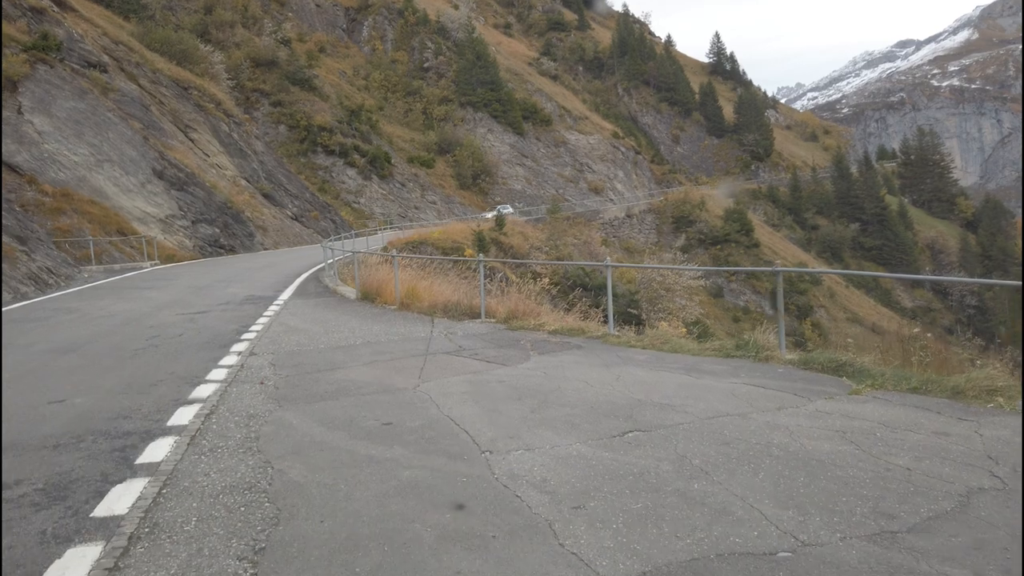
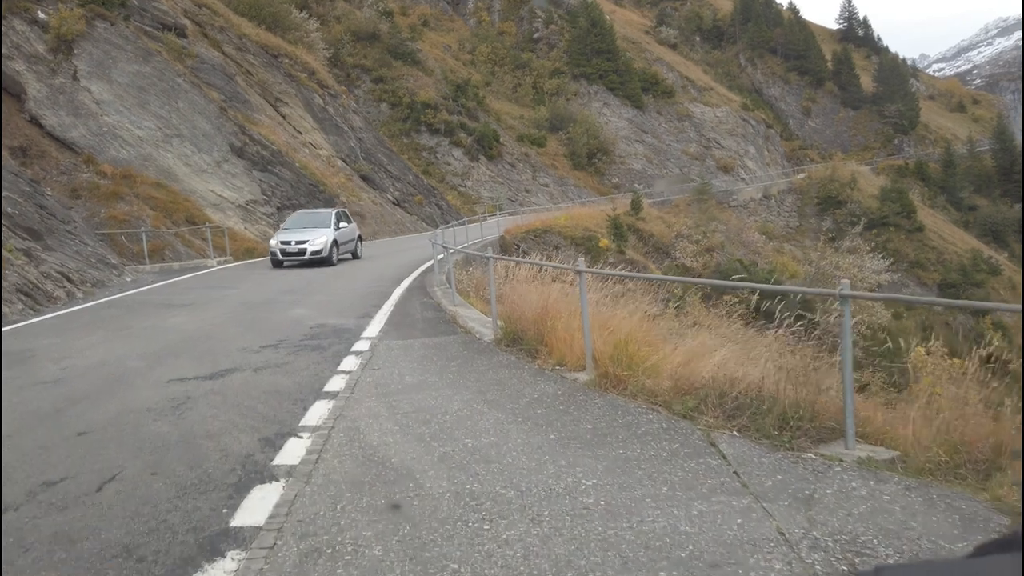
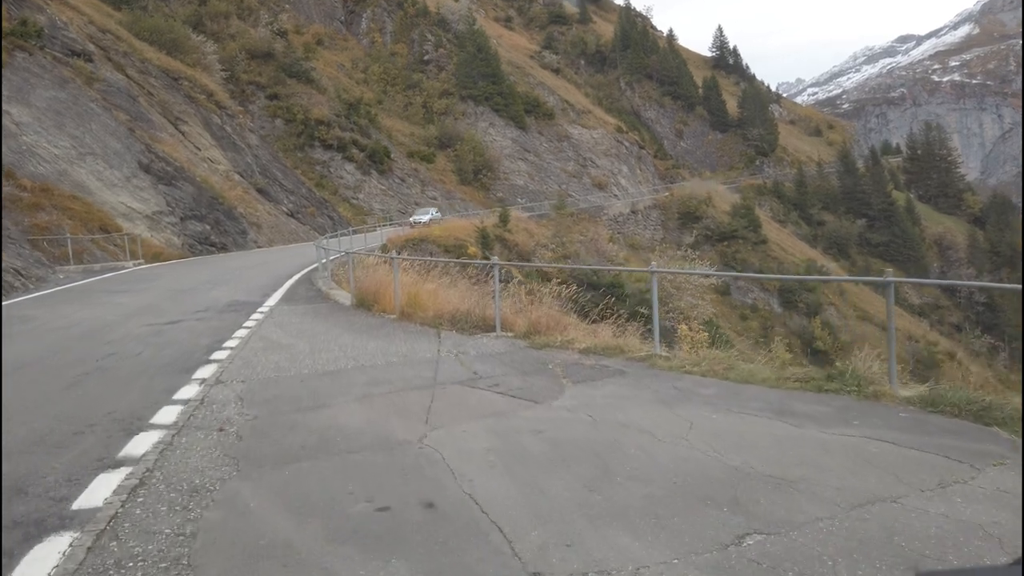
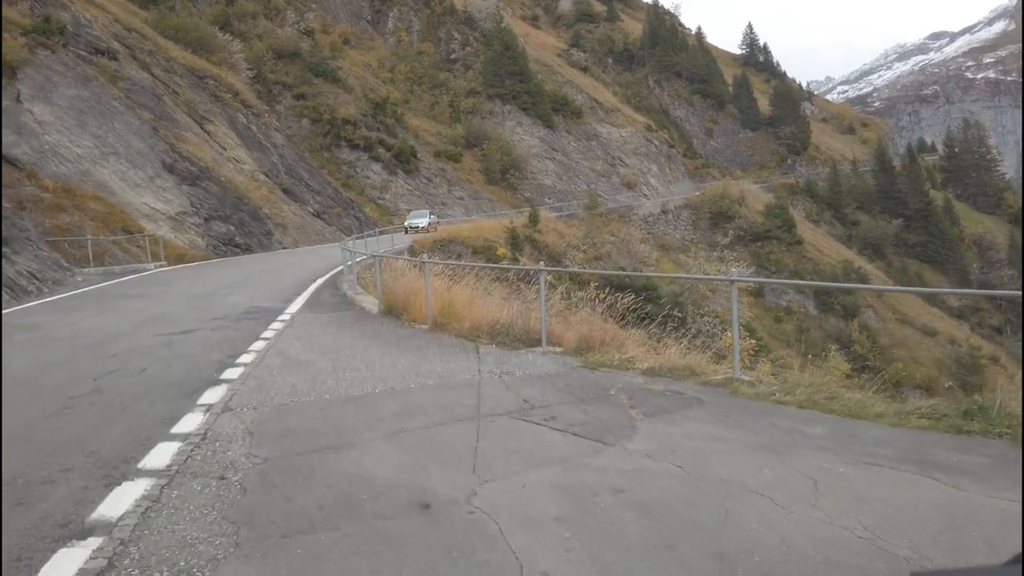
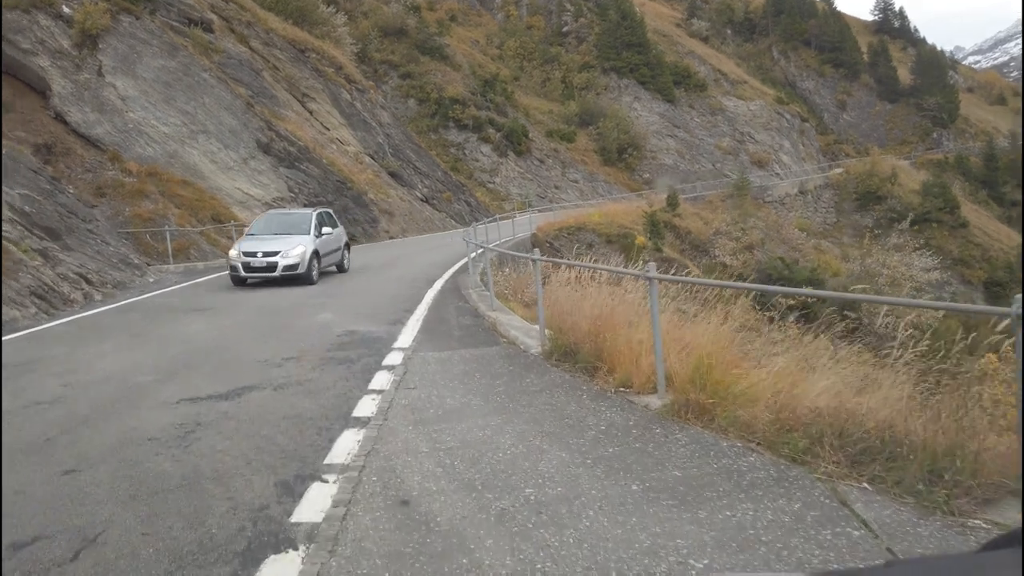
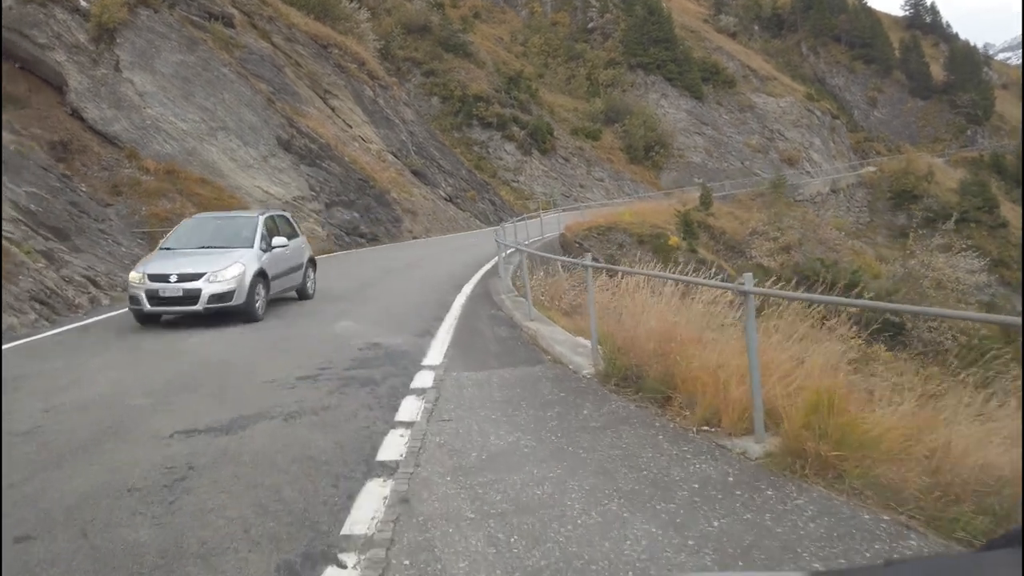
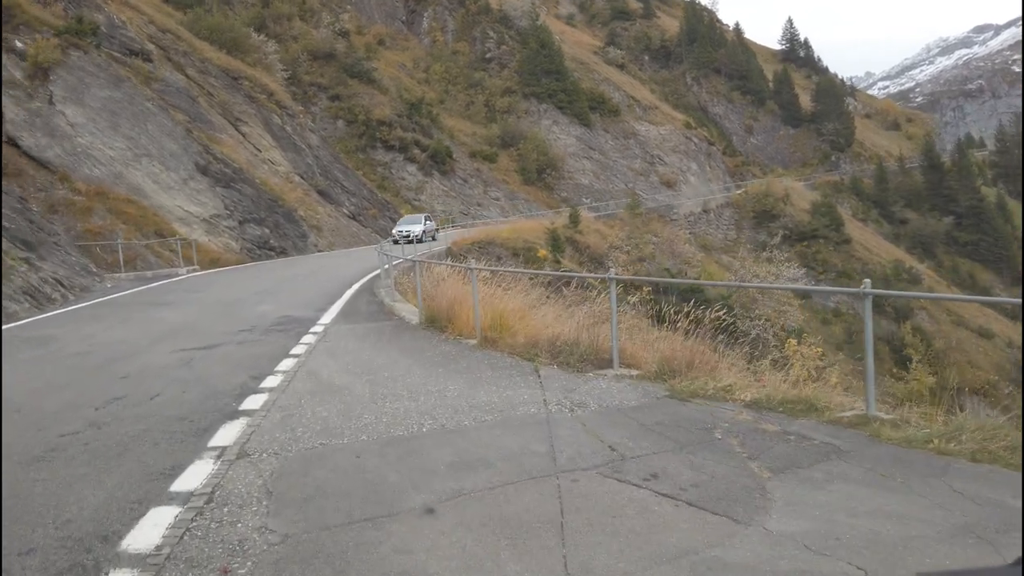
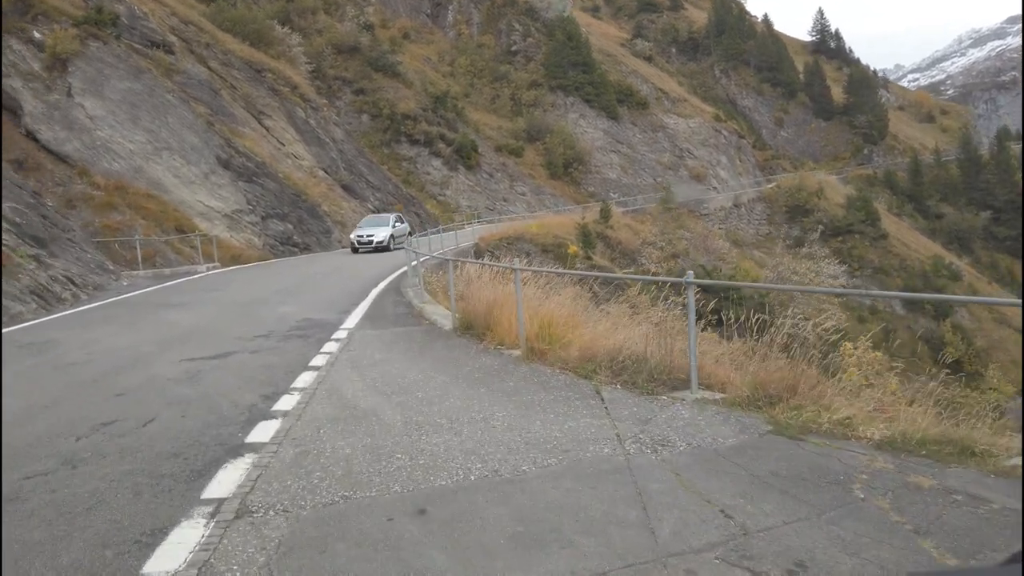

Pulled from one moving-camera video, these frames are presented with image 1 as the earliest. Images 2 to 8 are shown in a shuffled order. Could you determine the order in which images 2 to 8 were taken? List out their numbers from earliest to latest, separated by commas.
3, 4, 7, 8, 2, 5, 6
